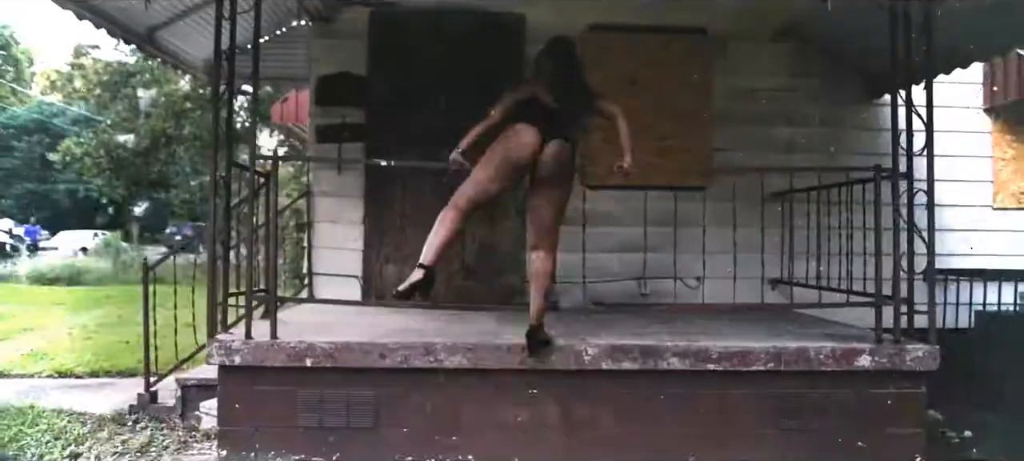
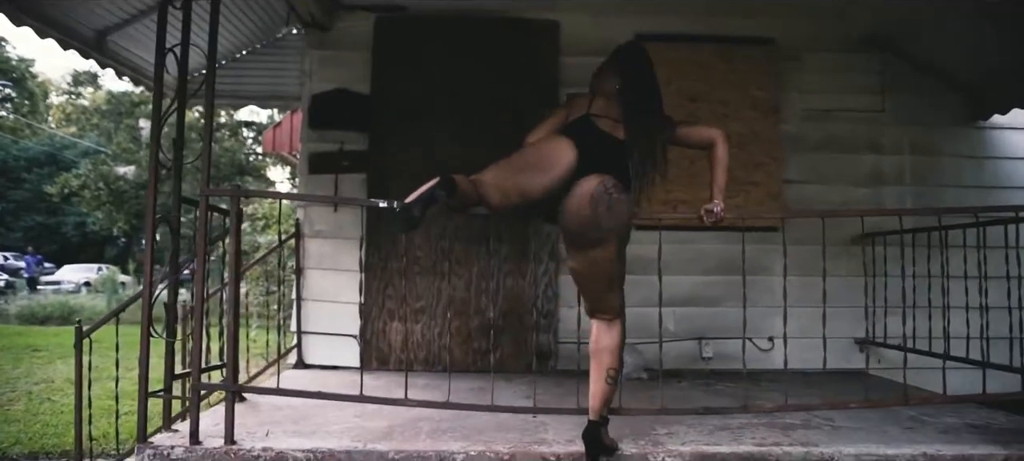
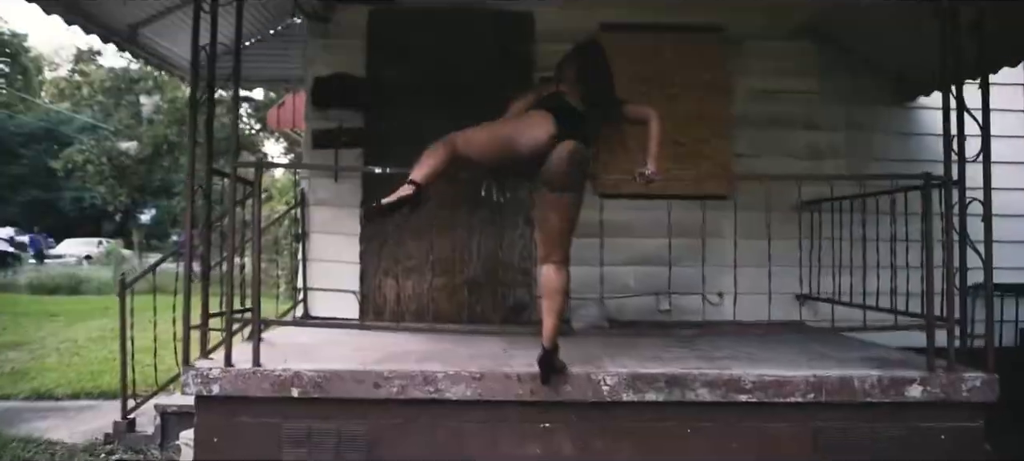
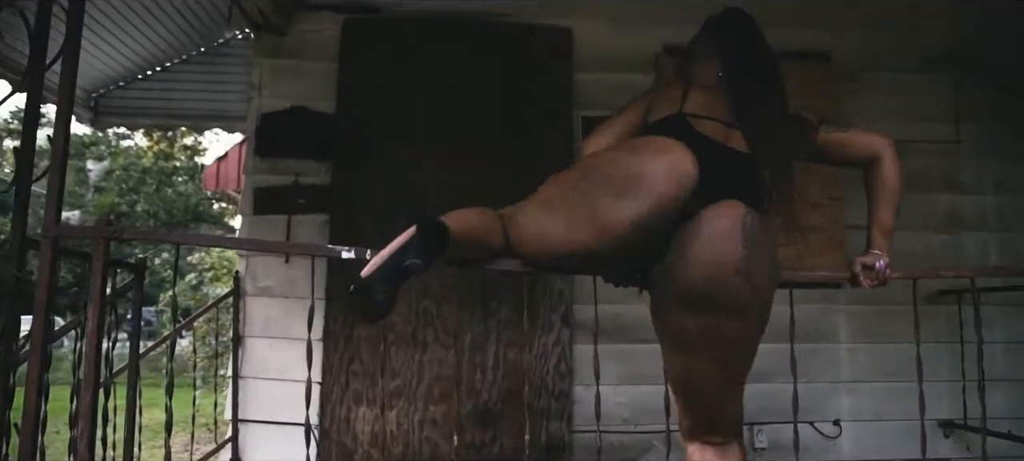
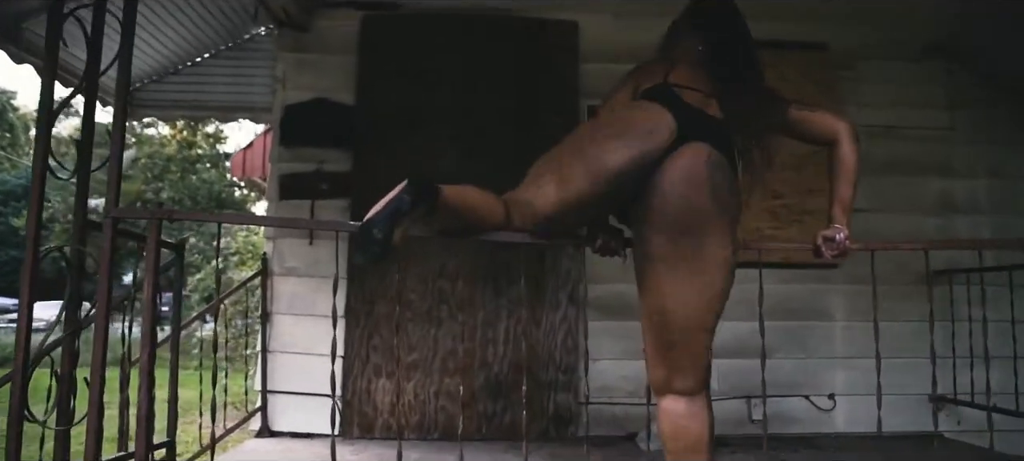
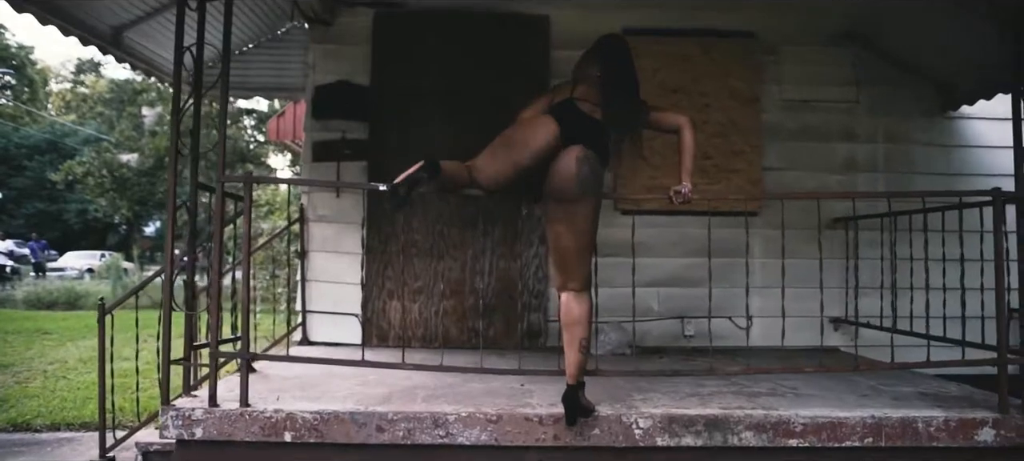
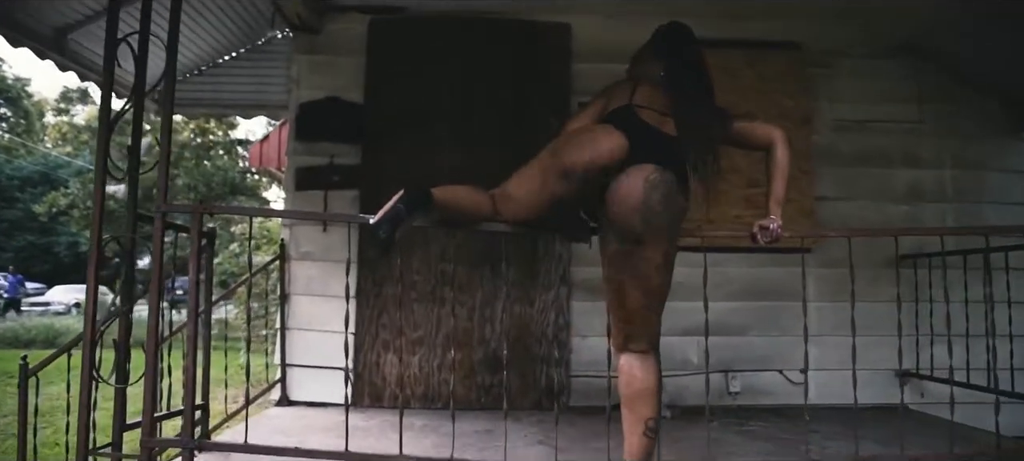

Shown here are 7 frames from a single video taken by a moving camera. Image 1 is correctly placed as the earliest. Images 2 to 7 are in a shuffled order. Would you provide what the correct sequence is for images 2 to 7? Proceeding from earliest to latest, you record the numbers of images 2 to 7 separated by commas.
3, 6, 2, 7, 5, 4
